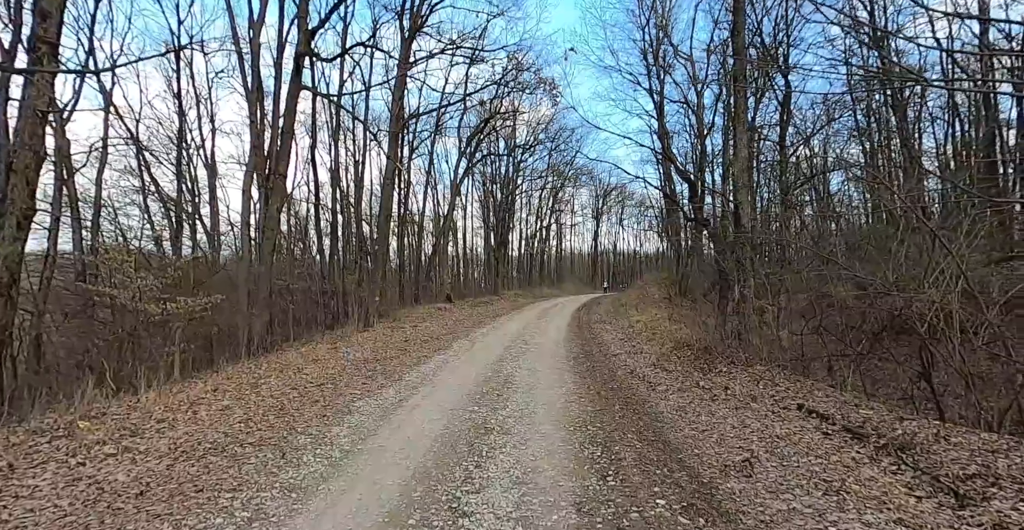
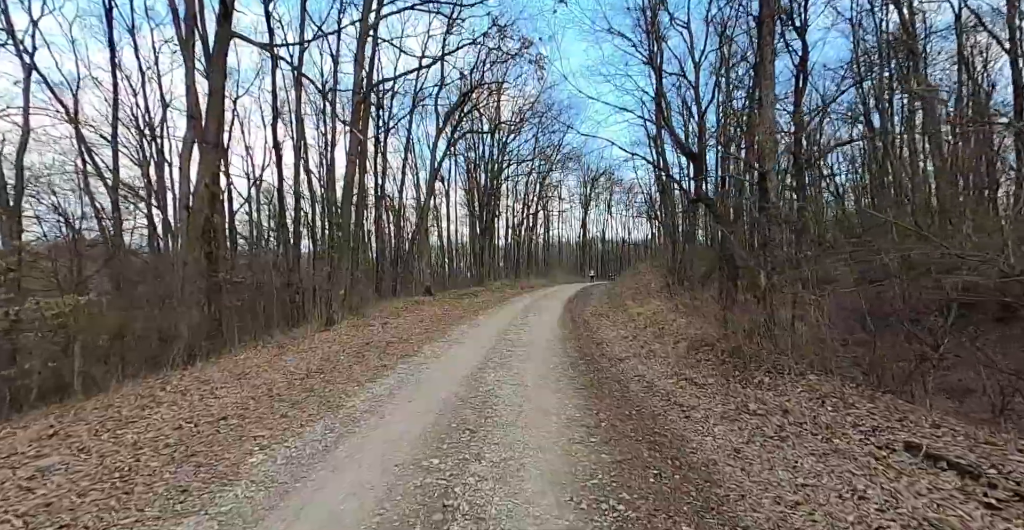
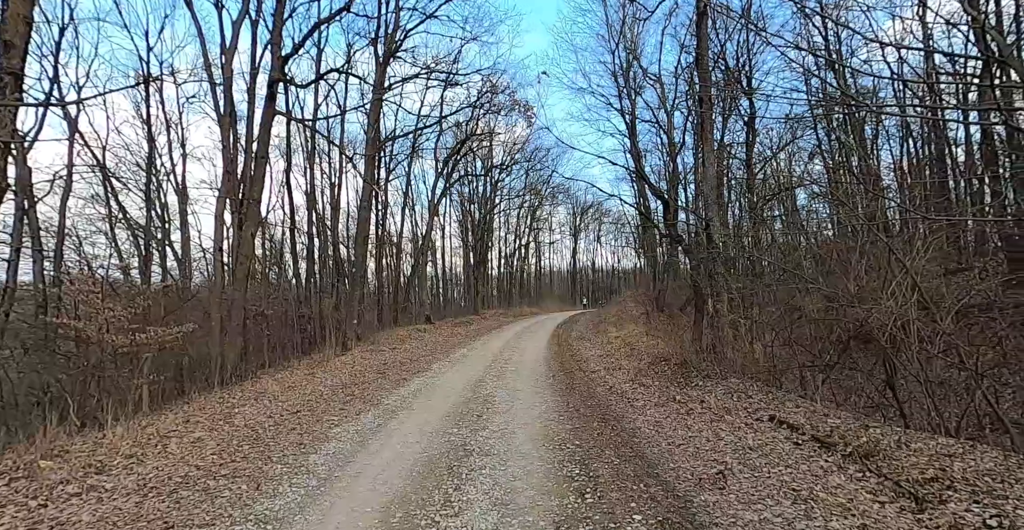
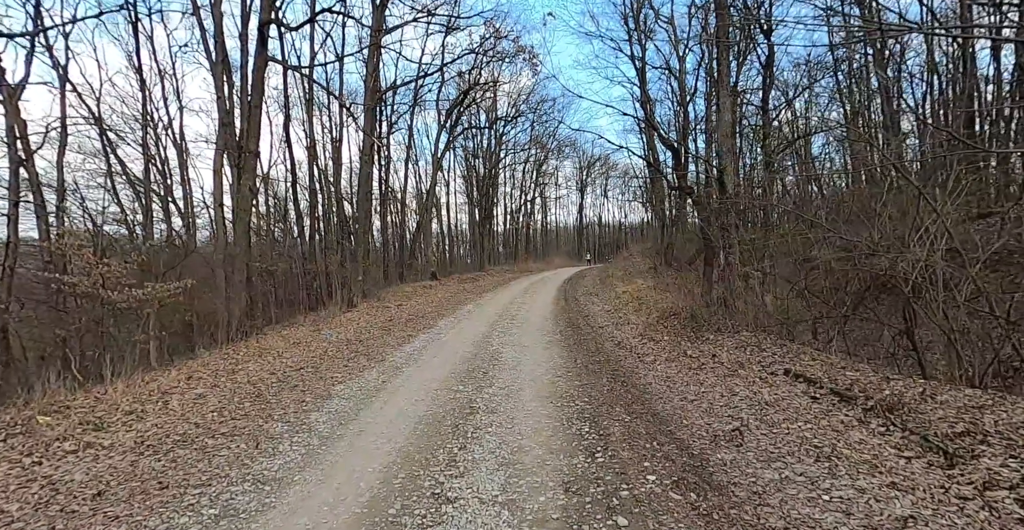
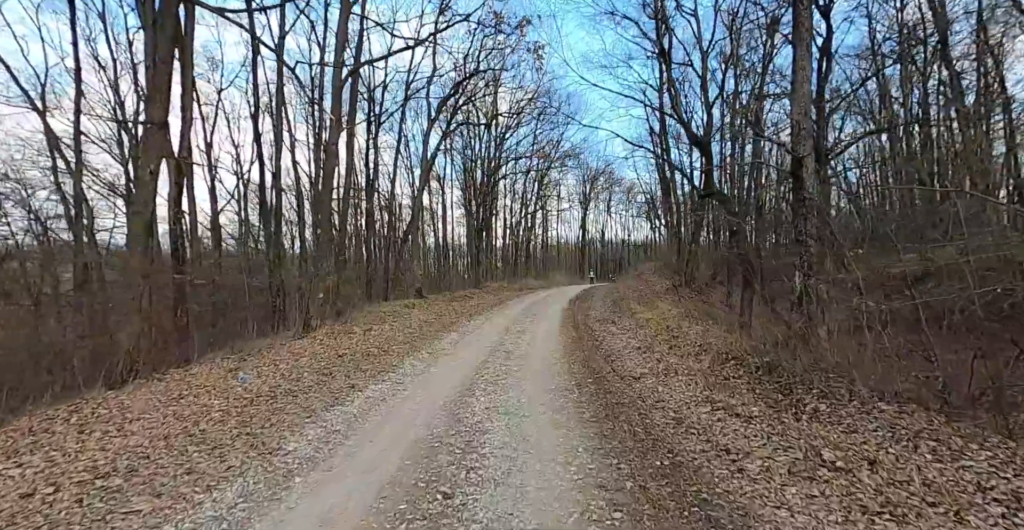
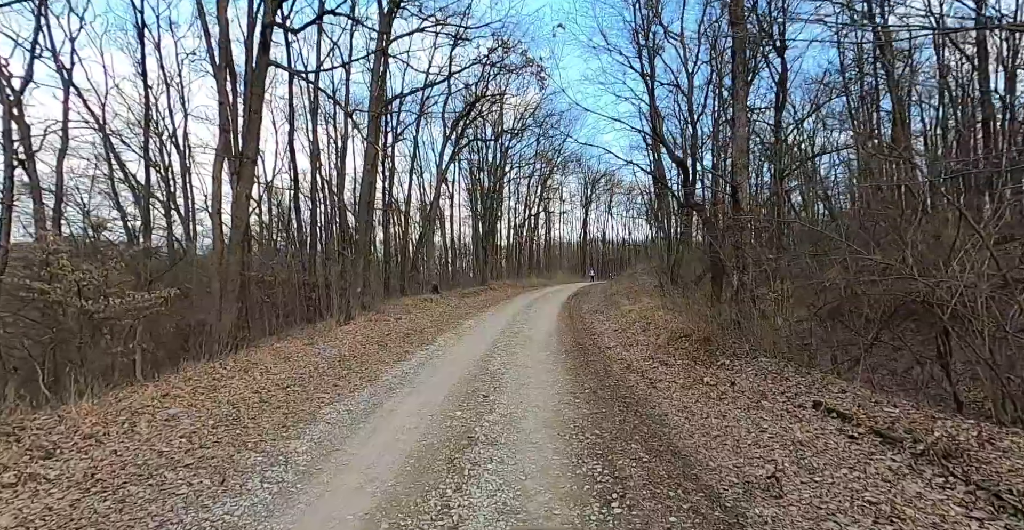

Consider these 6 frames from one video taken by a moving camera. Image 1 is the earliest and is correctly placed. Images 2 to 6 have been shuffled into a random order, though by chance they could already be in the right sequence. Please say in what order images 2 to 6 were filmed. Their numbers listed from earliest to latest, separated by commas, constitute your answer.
3, 4, 6, 2, 5
